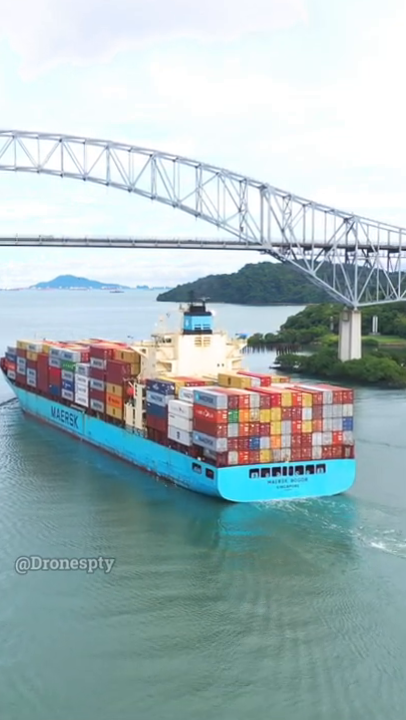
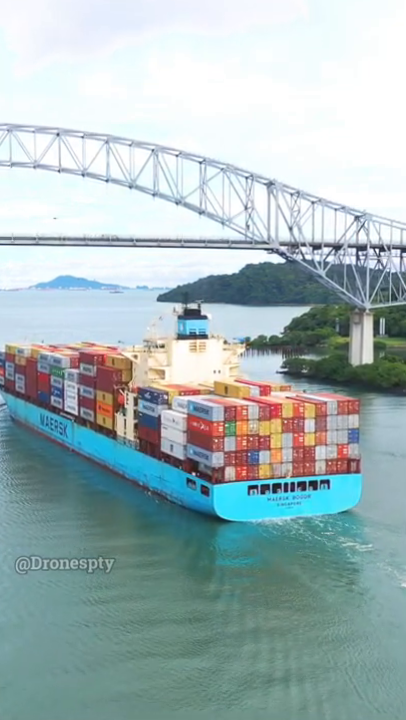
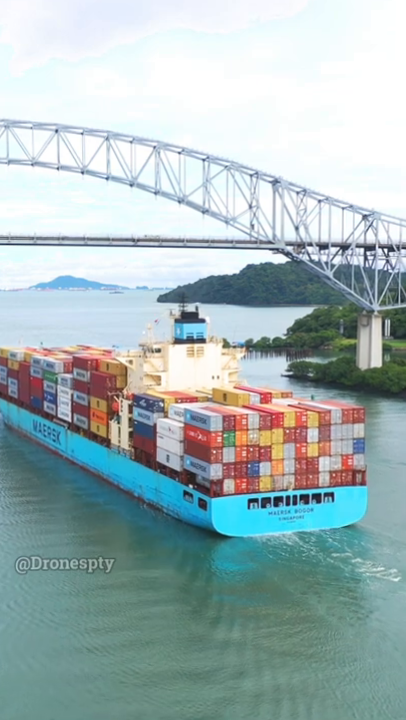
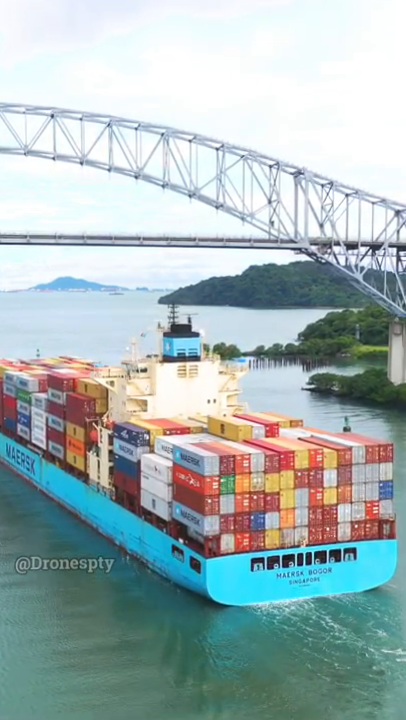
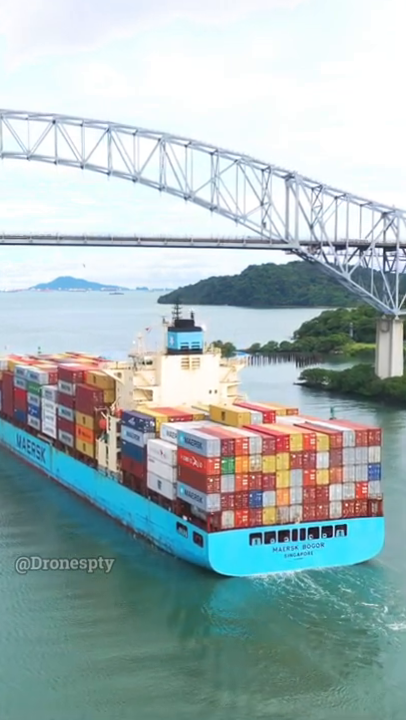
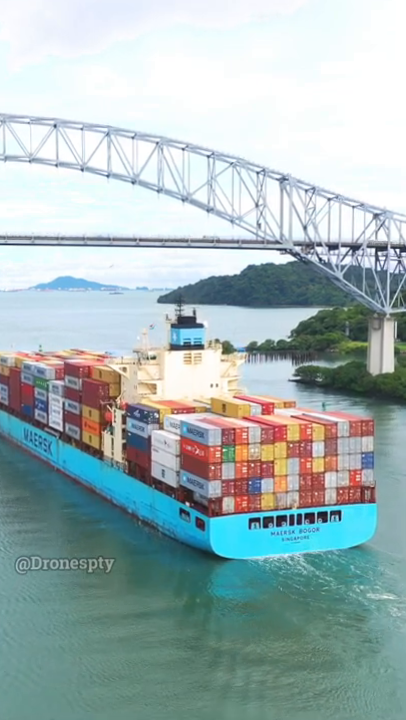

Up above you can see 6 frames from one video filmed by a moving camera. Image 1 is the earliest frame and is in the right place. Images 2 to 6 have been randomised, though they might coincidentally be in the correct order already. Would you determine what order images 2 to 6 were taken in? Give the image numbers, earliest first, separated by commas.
2, 3, 6, 5, 4
